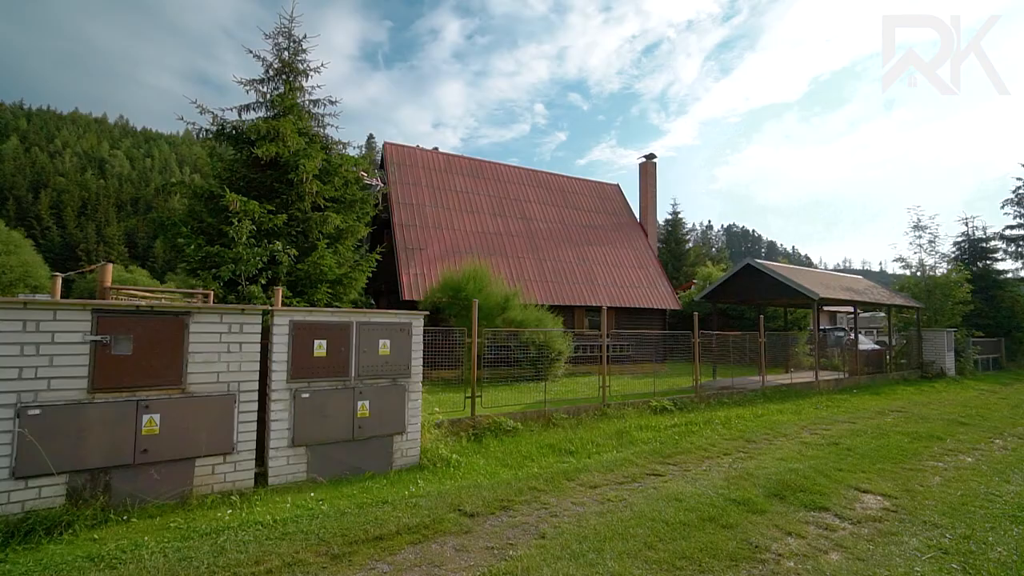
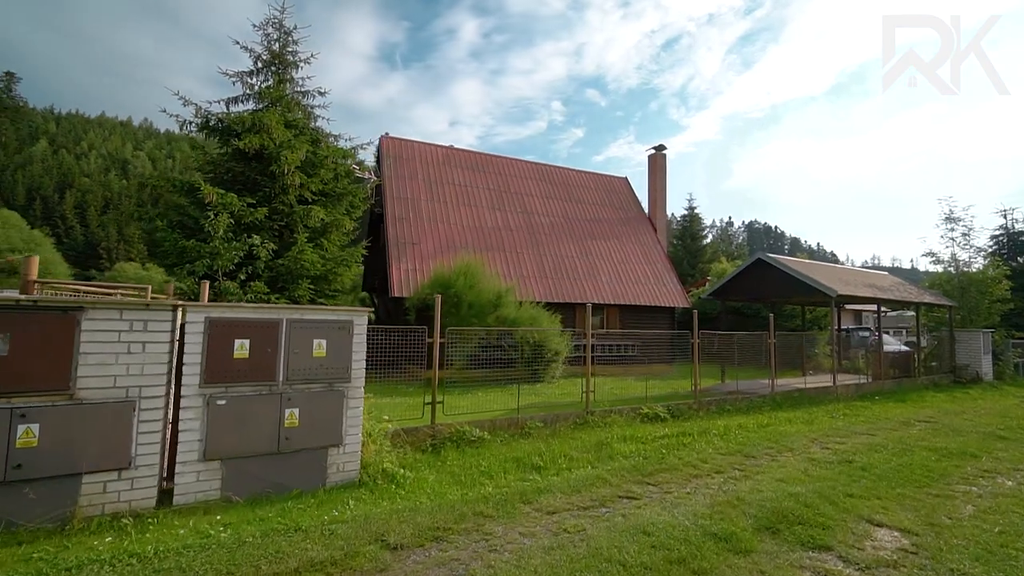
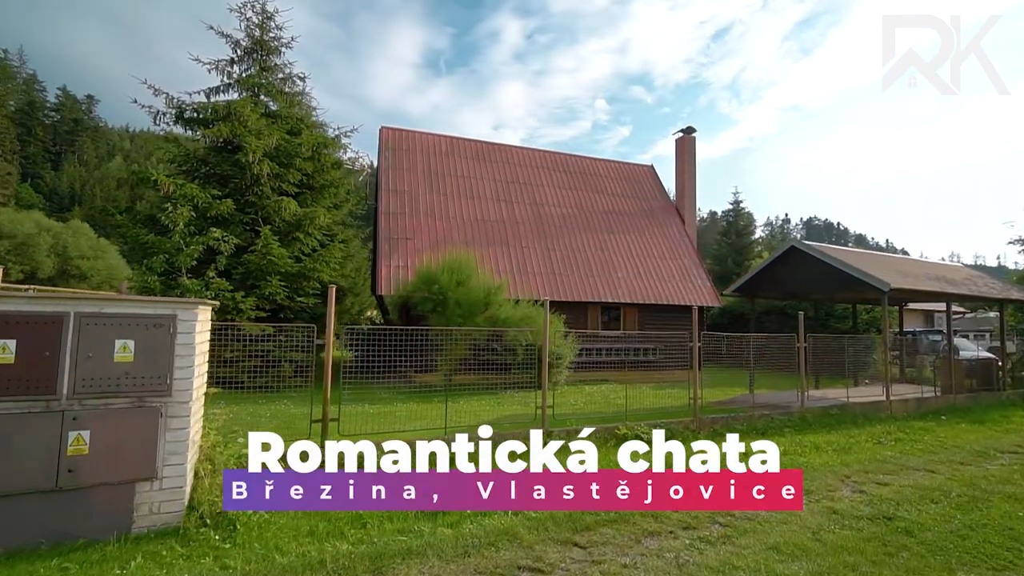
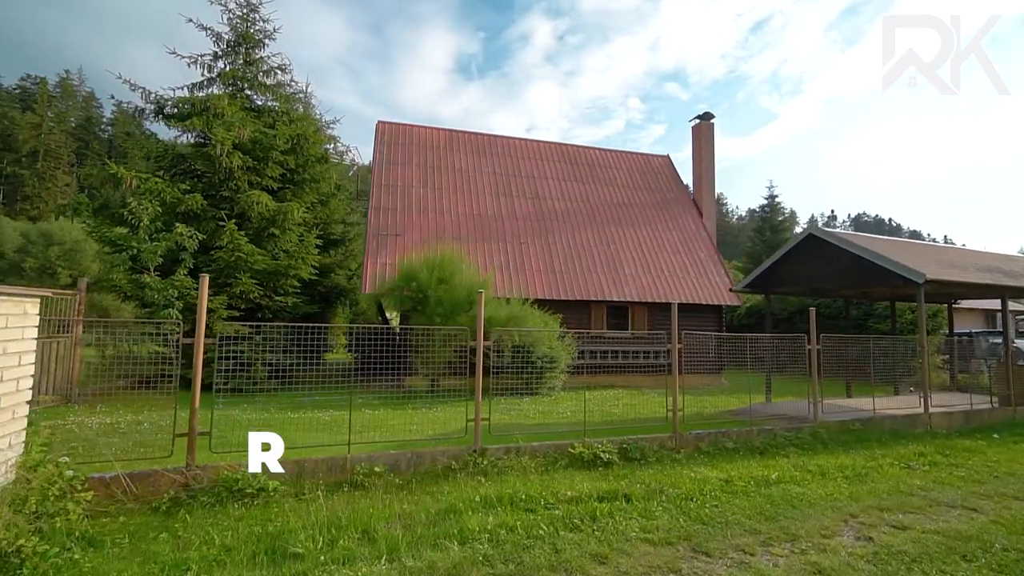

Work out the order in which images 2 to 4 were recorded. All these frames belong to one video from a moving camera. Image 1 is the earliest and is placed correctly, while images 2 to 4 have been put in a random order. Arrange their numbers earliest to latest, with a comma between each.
2, 3, 4
